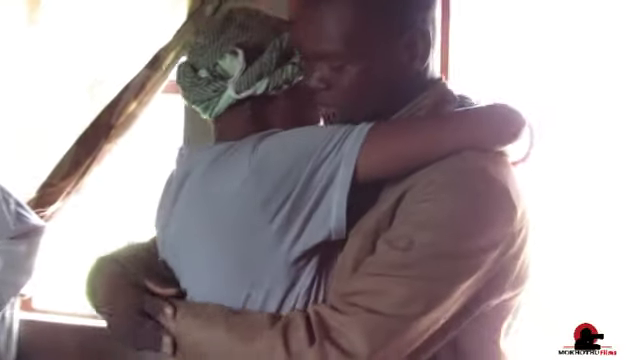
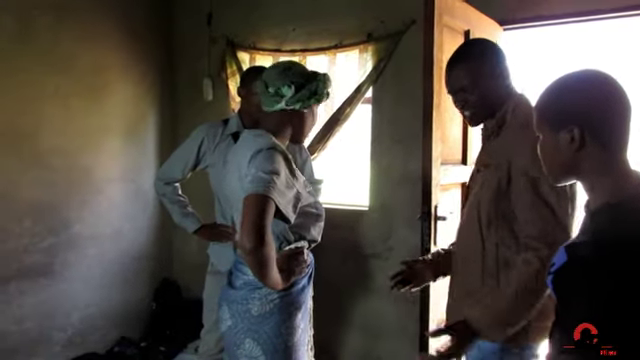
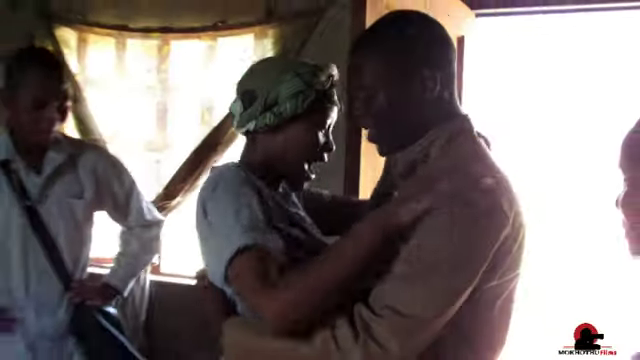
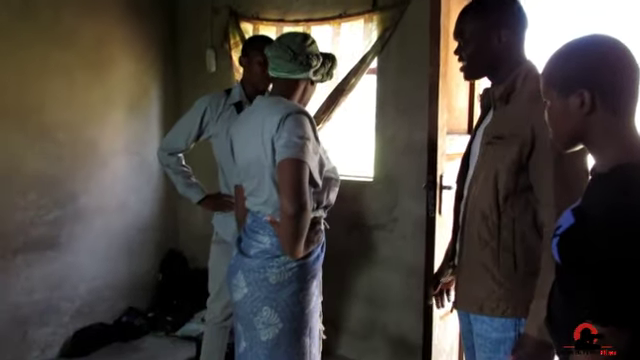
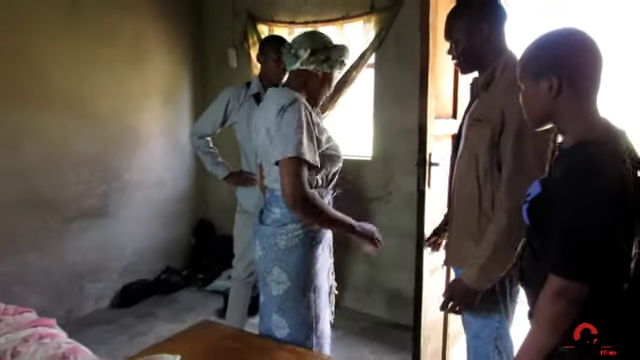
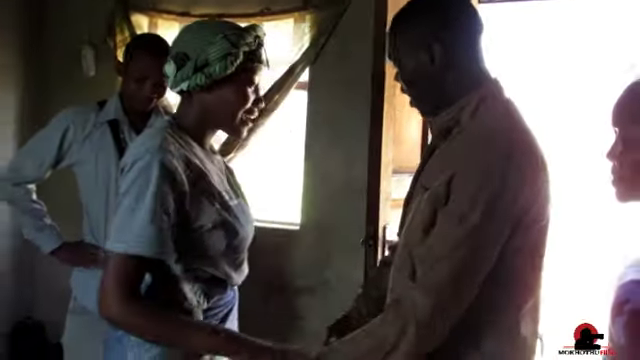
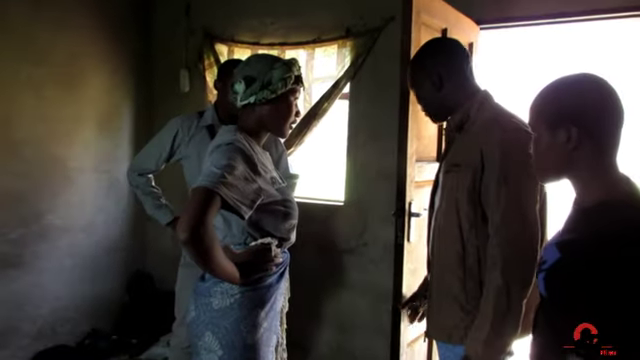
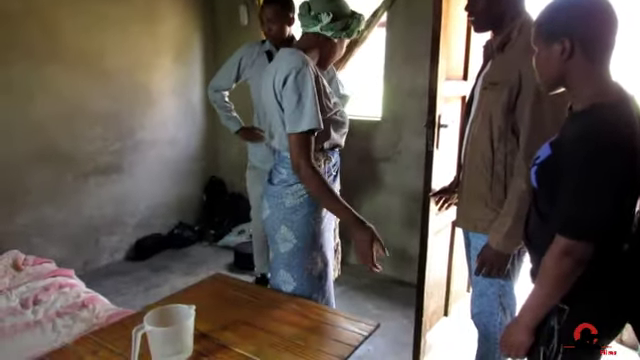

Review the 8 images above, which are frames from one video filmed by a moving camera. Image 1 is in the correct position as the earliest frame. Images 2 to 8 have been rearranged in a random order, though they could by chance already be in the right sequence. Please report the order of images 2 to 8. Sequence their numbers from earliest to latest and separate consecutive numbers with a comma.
3, 6, 7, 2, 4, 5, 8
